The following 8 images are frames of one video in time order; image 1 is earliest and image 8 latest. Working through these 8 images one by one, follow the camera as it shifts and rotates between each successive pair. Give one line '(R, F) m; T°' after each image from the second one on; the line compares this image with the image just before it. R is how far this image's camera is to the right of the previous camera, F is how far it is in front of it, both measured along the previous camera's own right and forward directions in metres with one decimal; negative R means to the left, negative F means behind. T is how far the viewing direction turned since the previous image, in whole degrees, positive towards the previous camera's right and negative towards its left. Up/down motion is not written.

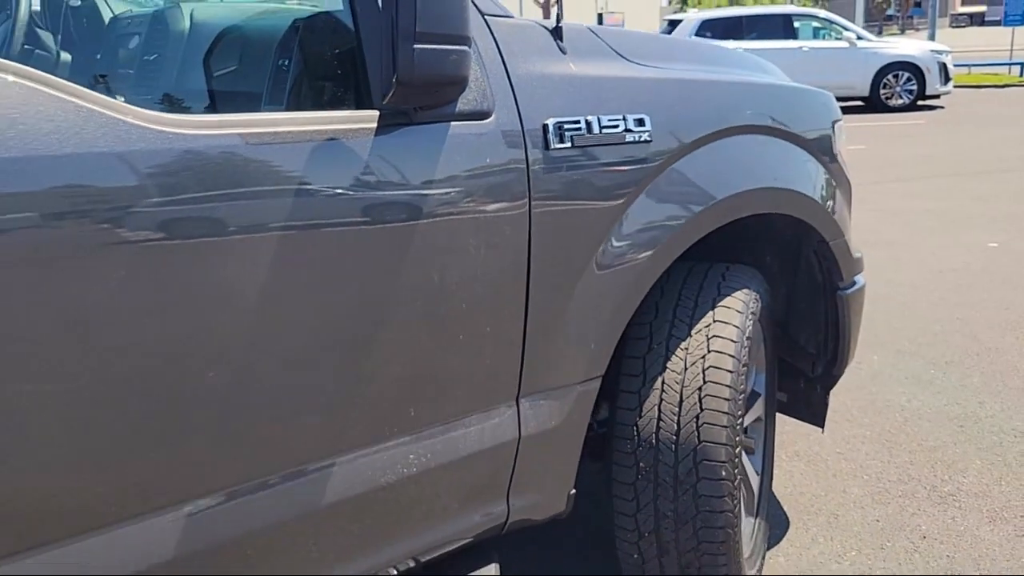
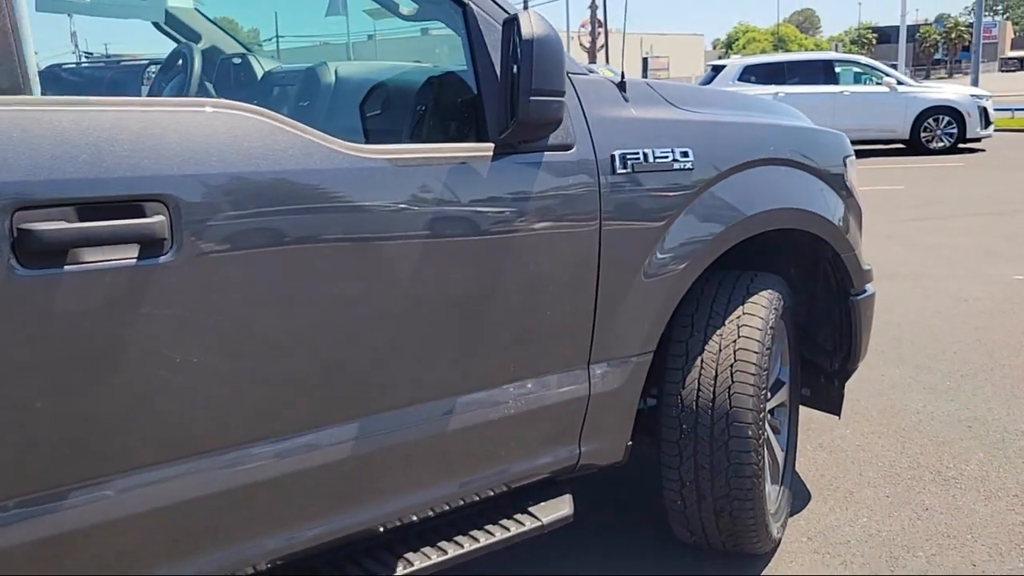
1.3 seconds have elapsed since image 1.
(-0.1, -0.5) m; -3°
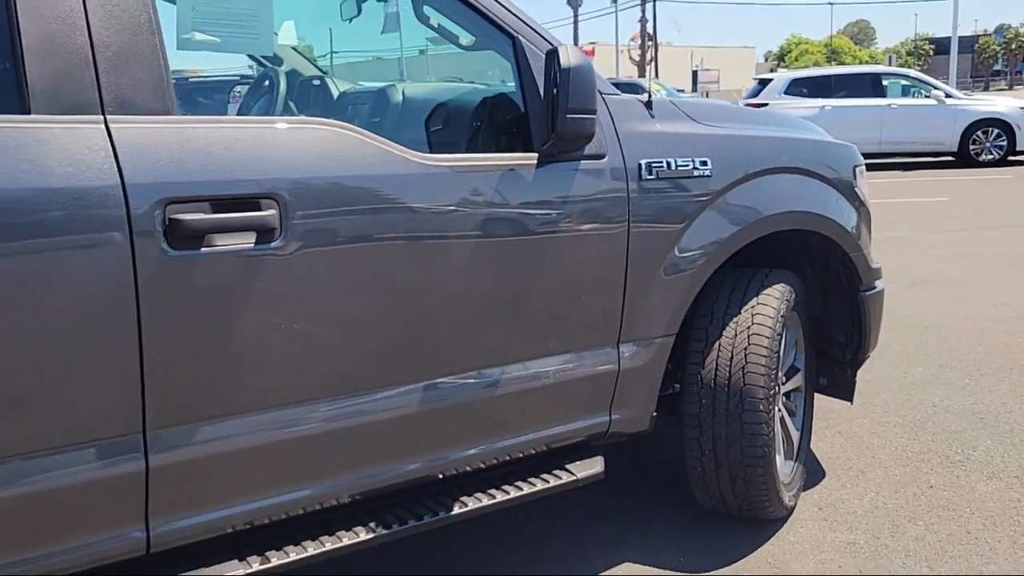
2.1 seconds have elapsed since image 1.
(0.0, -0.4) m; -3°
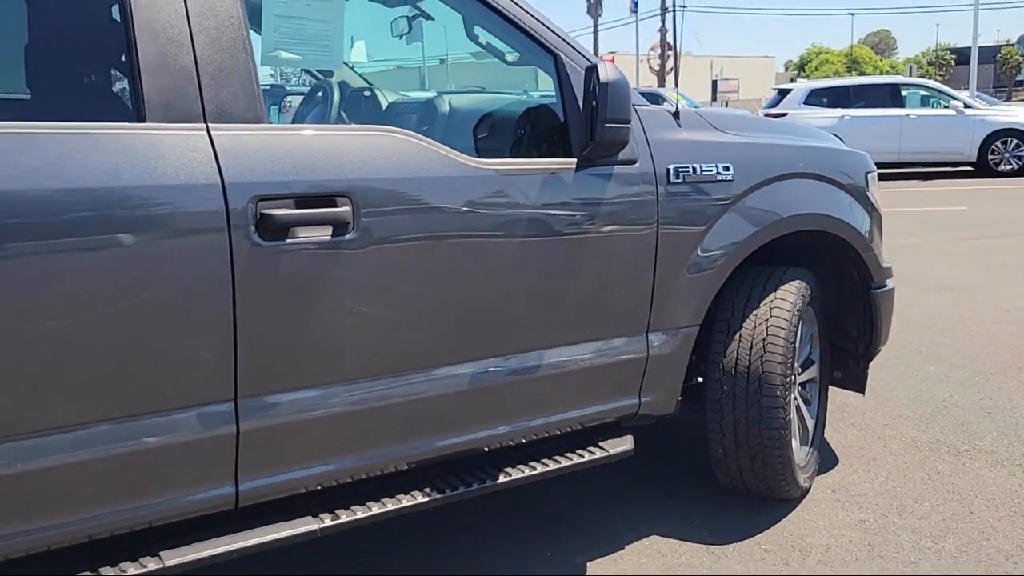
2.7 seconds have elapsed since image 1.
(-0.1, -0.2) m; -1°
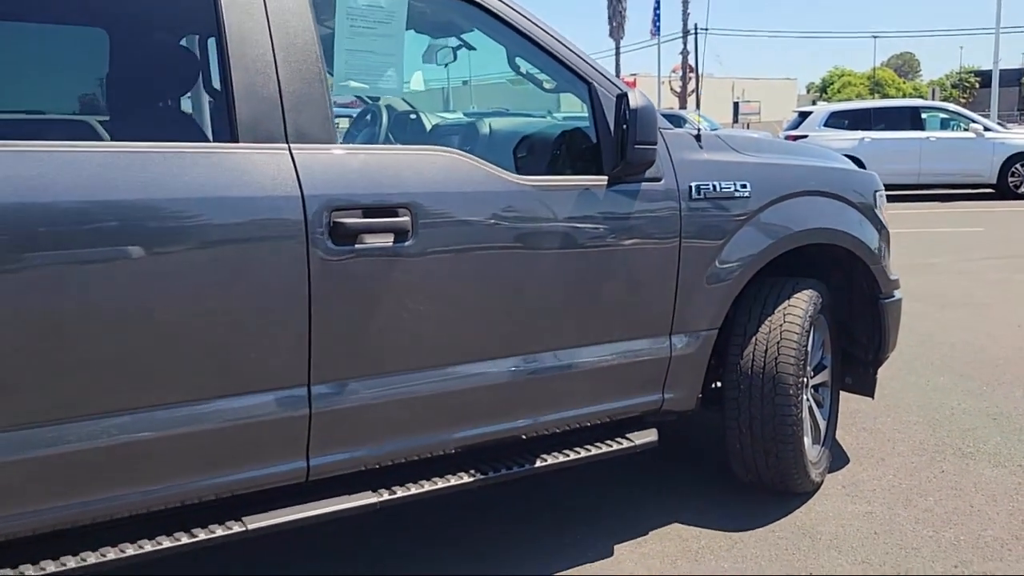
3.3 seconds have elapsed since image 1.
(-0.1, -0.3) m; -1°
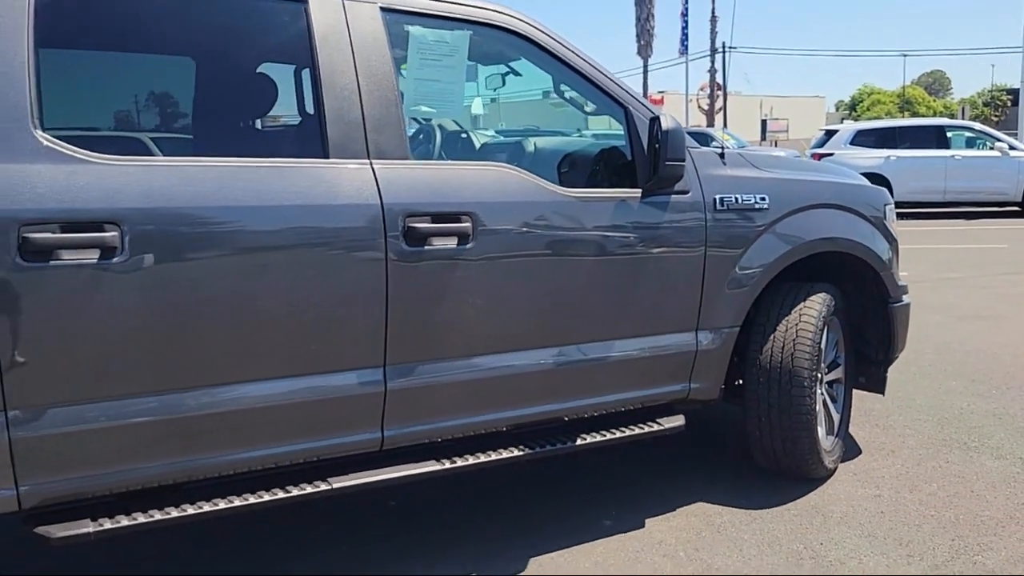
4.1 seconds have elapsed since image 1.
(-0.1, -0.4) m; -2°
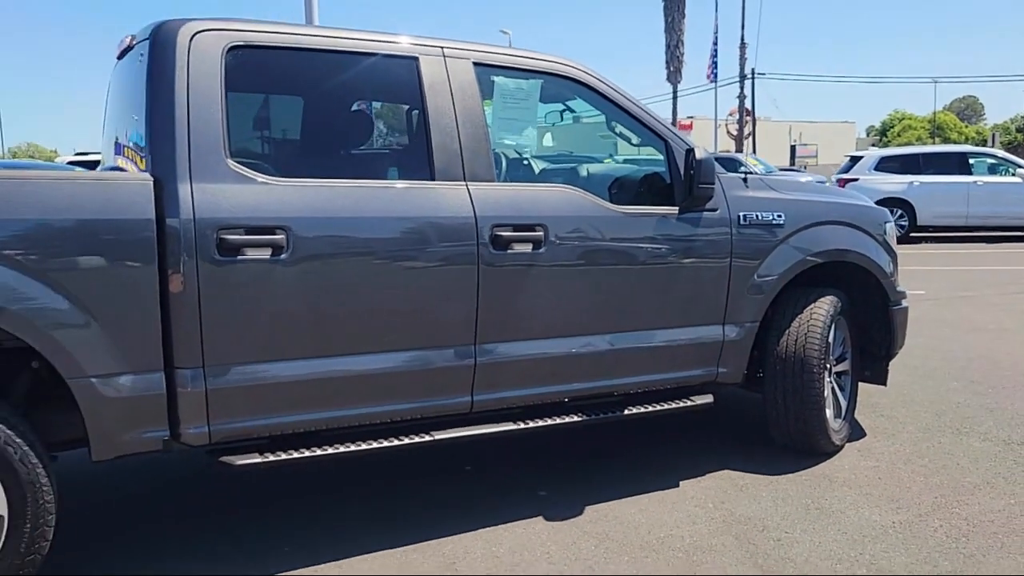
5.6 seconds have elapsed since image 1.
(-0.1, -0.7) m; -2°
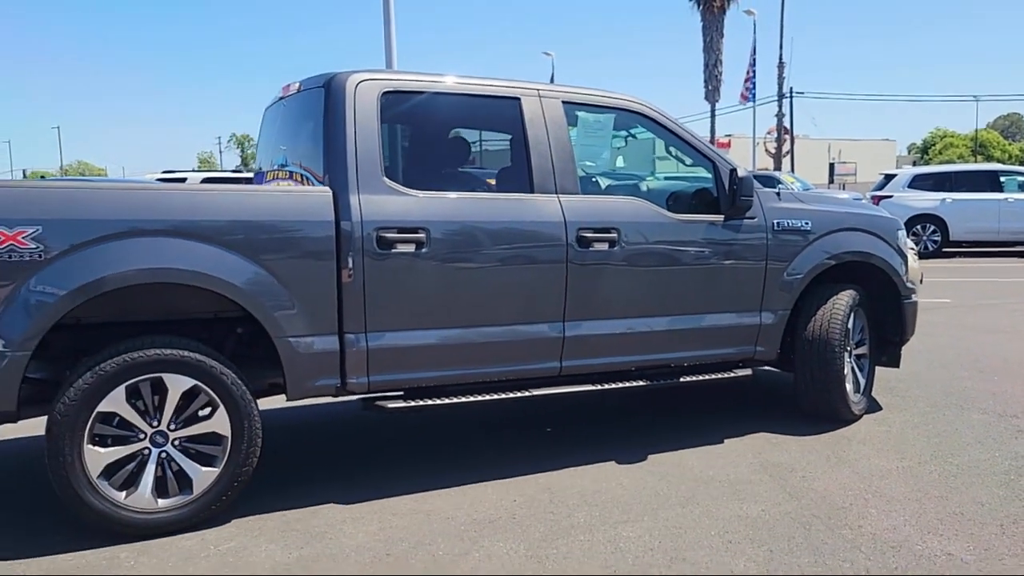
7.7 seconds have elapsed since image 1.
(-0.2, -1.0) m; -2°
